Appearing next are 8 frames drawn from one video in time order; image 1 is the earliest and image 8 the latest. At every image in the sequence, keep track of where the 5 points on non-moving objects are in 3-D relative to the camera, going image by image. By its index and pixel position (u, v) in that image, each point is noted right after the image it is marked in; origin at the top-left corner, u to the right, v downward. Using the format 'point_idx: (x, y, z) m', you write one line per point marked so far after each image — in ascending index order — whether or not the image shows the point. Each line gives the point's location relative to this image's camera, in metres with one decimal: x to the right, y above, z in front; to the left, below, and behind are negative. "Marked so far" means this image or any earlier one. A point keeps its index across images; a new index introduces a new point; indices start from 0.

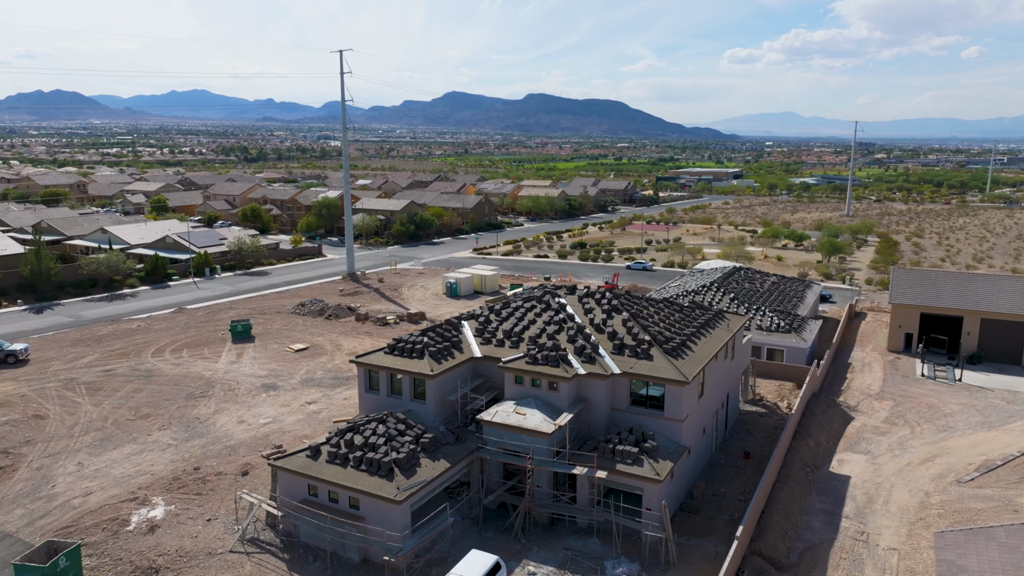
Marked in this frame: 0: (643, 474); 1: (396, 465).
0: (+3.6, -5.1, +19.2) m
1: (-3.3, -4.9, +19.2) m
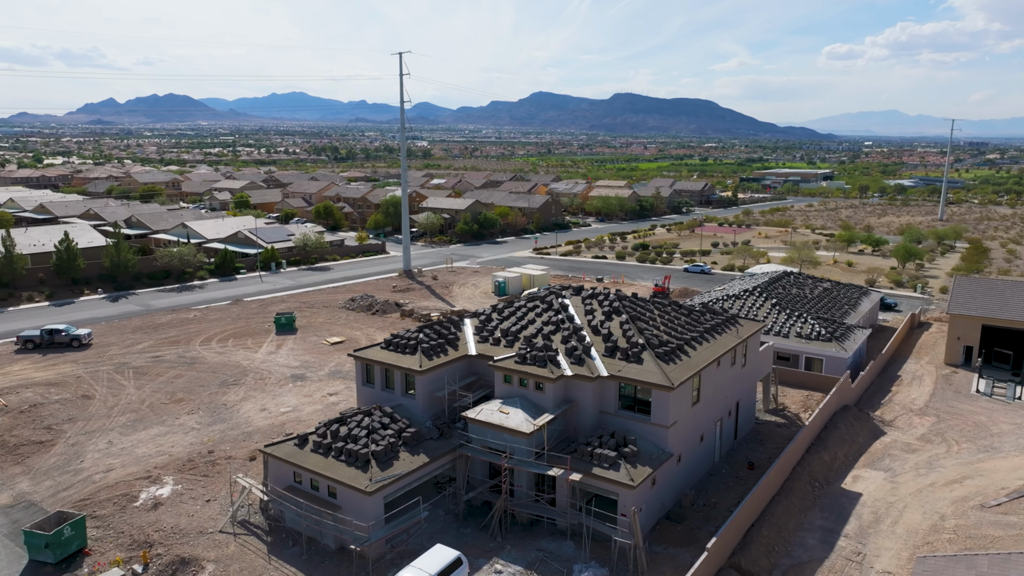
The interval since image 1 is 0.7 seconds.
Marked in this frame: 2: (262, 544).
0: (+2.8, -5.1, +18.9) m
1: (-4.0, -4.8, +19.7) m
2: (-7.2, -7.2, +19.9) m
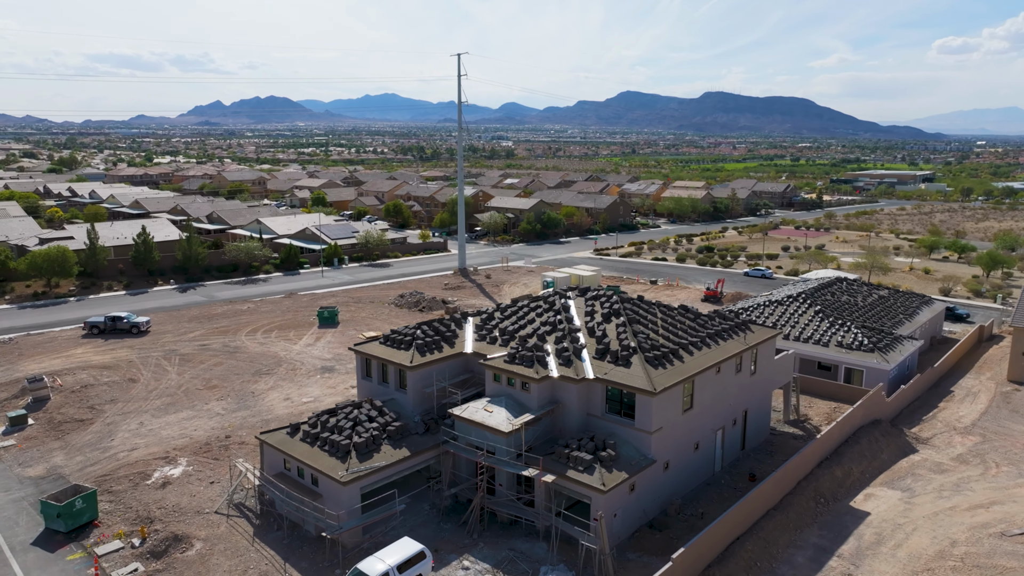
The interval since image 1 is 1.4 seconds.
0: (+2.1, -5.2, +18.7) m
1: (-4.6, -4.7, +20.2) m
2: (-7.8, -7.0, +20.8) m
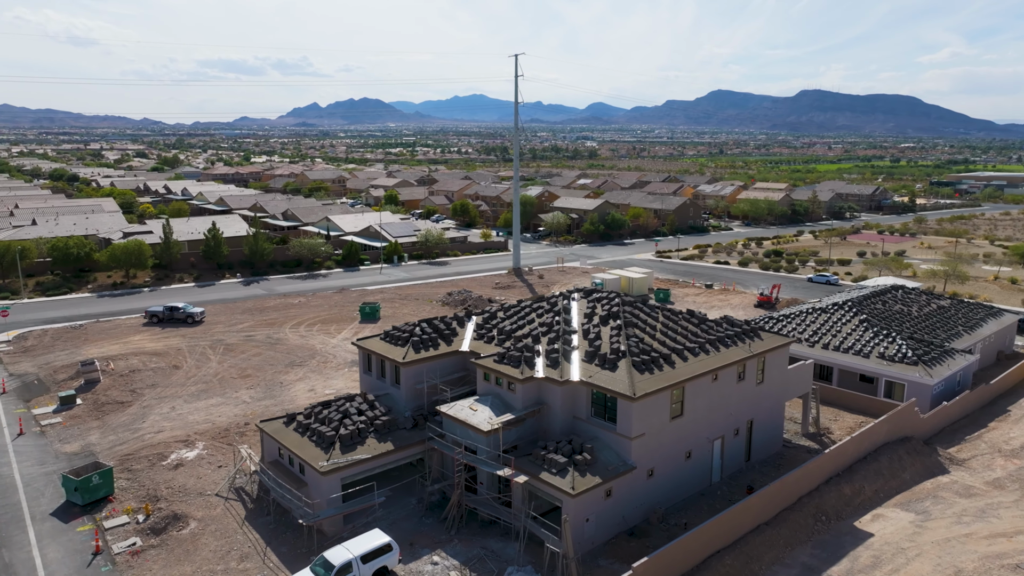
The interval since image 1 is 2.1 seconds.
0: (+1.2, -5.2, +18.5) m
1: (-5.2, -4.5, +20.8) m
2: (-8.4, -6.9, +21.7) m
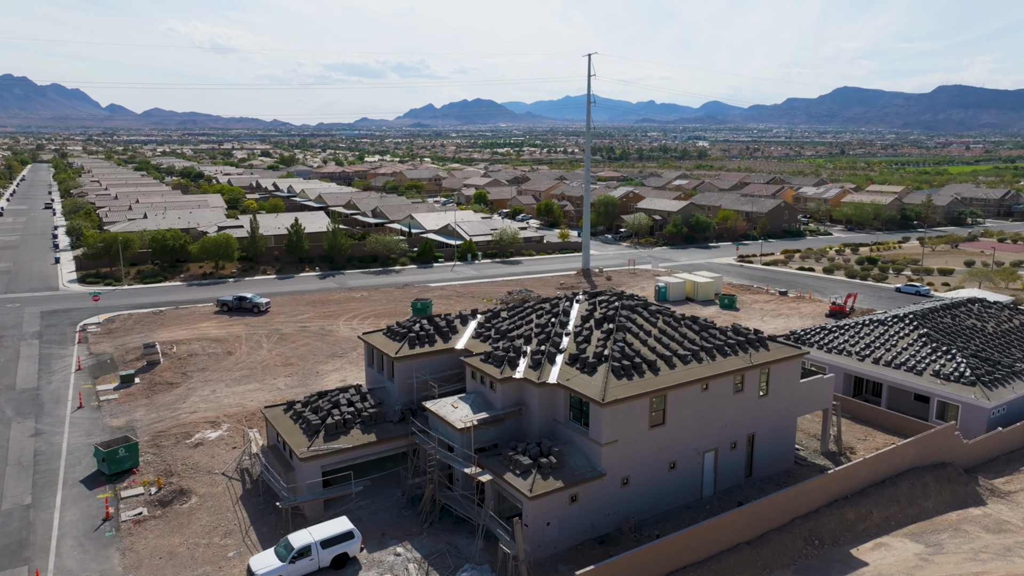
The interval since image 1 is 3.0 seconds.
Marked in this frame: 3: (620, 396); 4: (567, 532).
0: (+0.2, -5.2, +18.5) m
1: (-5.8, -4.4, +21.7) m
2: (-8.9, -6.6, +23.0) m
3: (+3.0, -3.0, +19.4) m
4: (+1.5, -6.6, +19.1) m
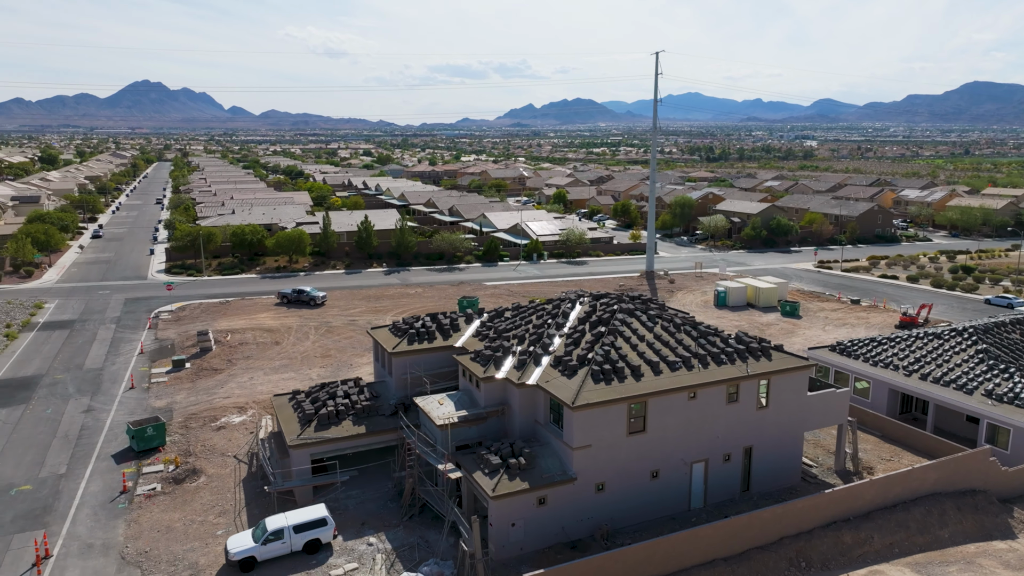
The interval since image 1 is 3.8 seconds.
0: (-0.8, -5.2, +18.5) m
1: (-6.3, -4.2, +22.5) m
2: (-9.2, -6.4, +24.3) m
3: (+2.2, -3.0, +19.1) m
4: (+0.6, -6.6, +19.0) m
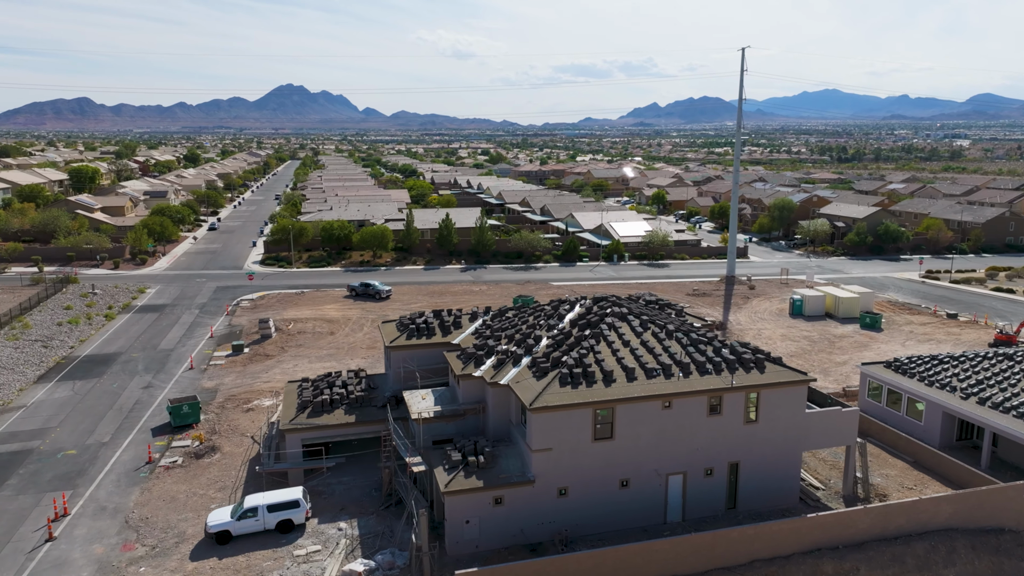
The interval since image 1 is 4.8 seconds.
0: (-2.0, -5.1, +18.8) m
1: (-6.7, -4.0, +23.6) m
2: (-9.4, -6.0, +25.8) m
3: (+1.1, -3.1, +18.8) m
4: (-0.6, -6.6, +19.1) m
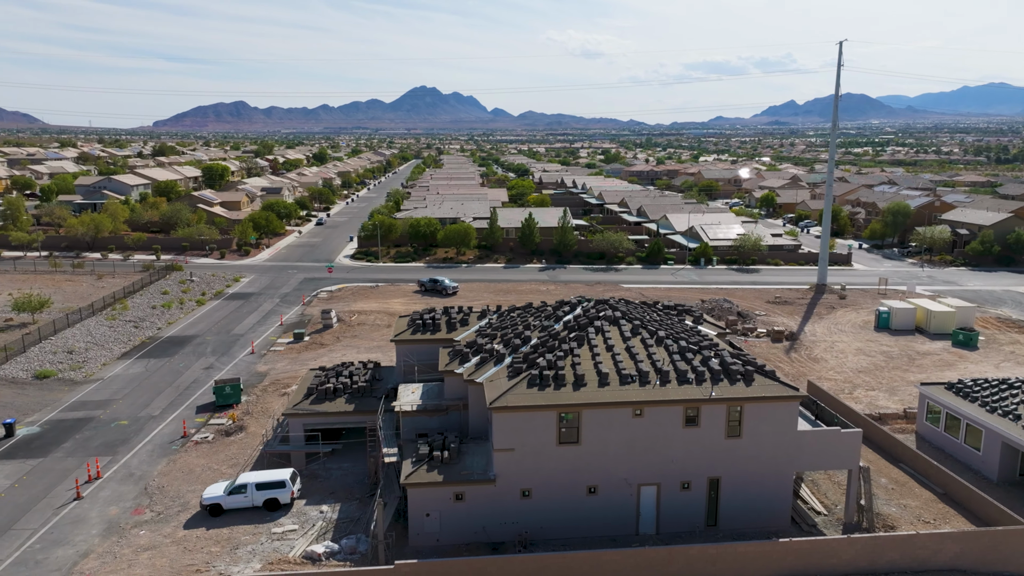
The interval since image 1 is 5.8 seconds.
0: (-3.0, -5.0, +19.3) m
1: (-6.9, -3.7, +24.8) m
2: (-9.2, -5.7, +27.4) m
3: (+0.1, -3.1, +18.8) m
4: (-1.7, -6.6, +19.3) m
